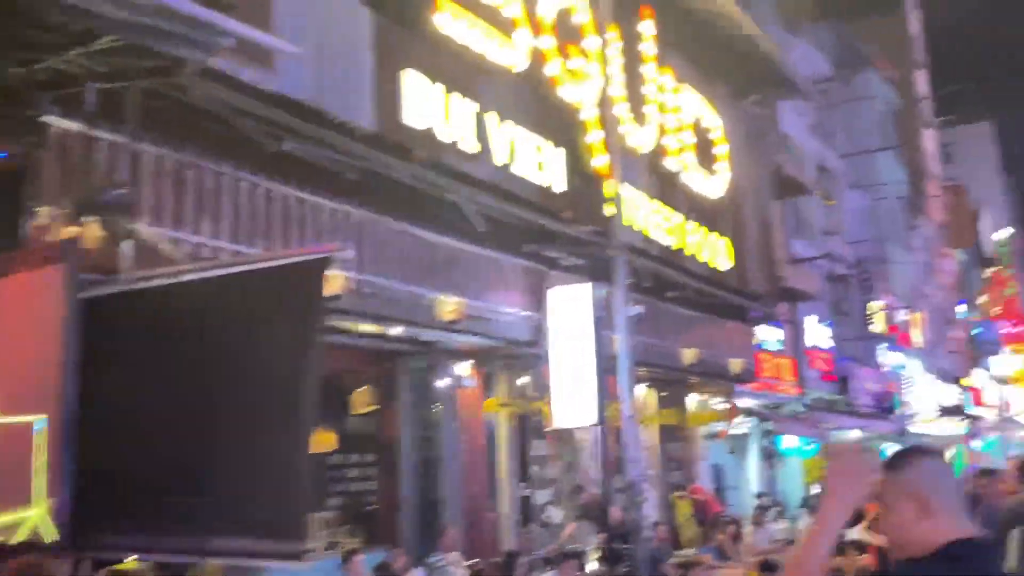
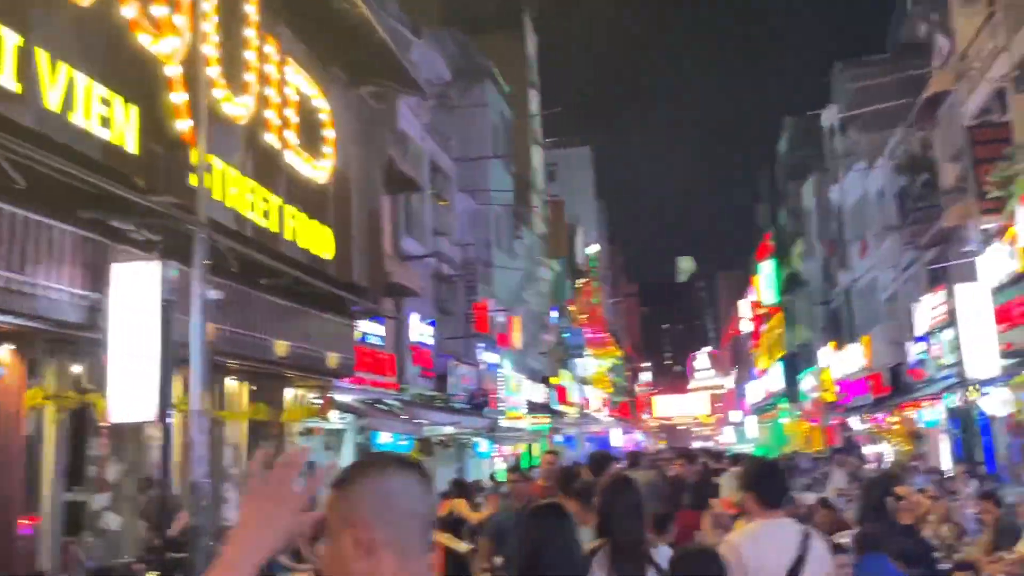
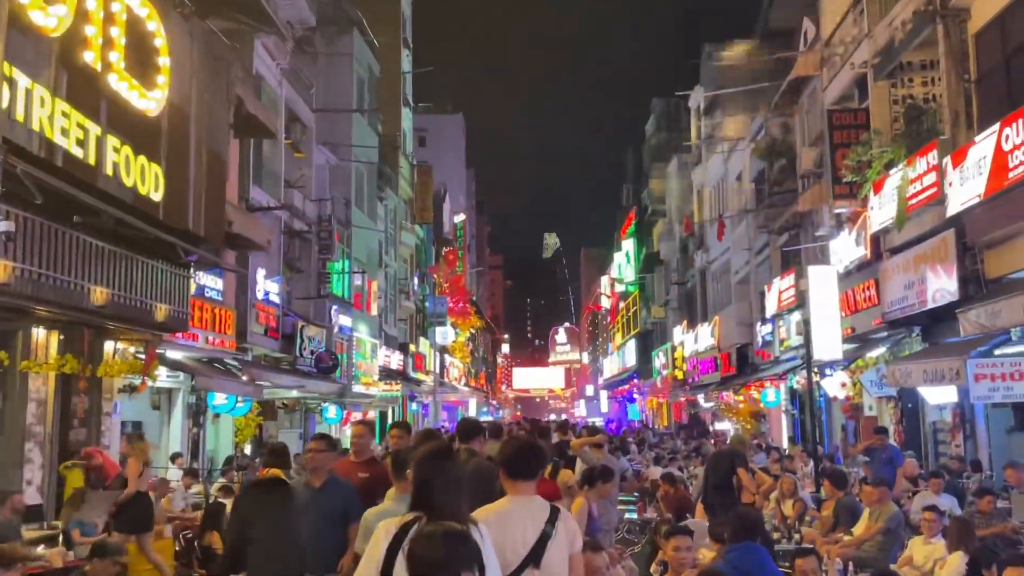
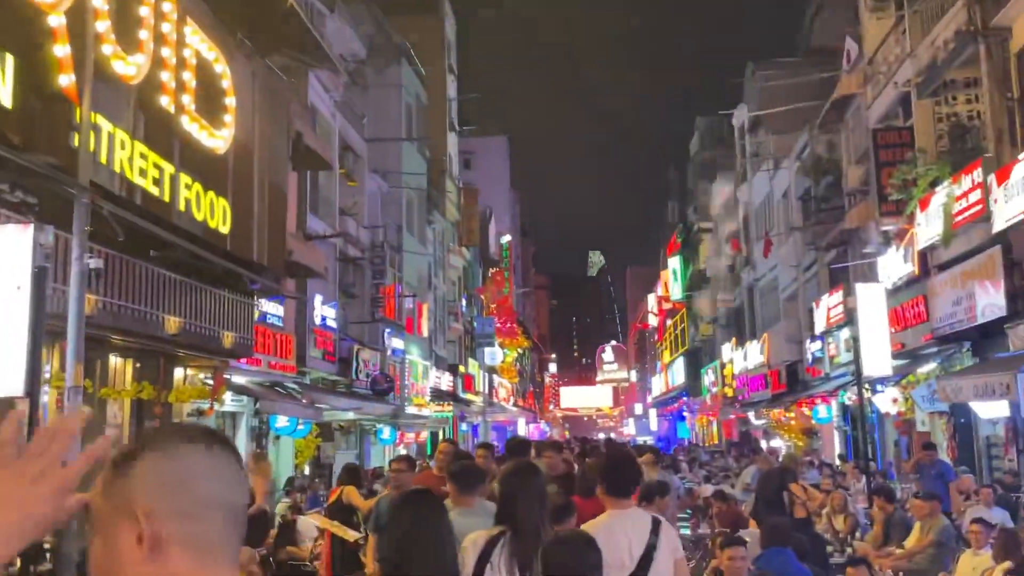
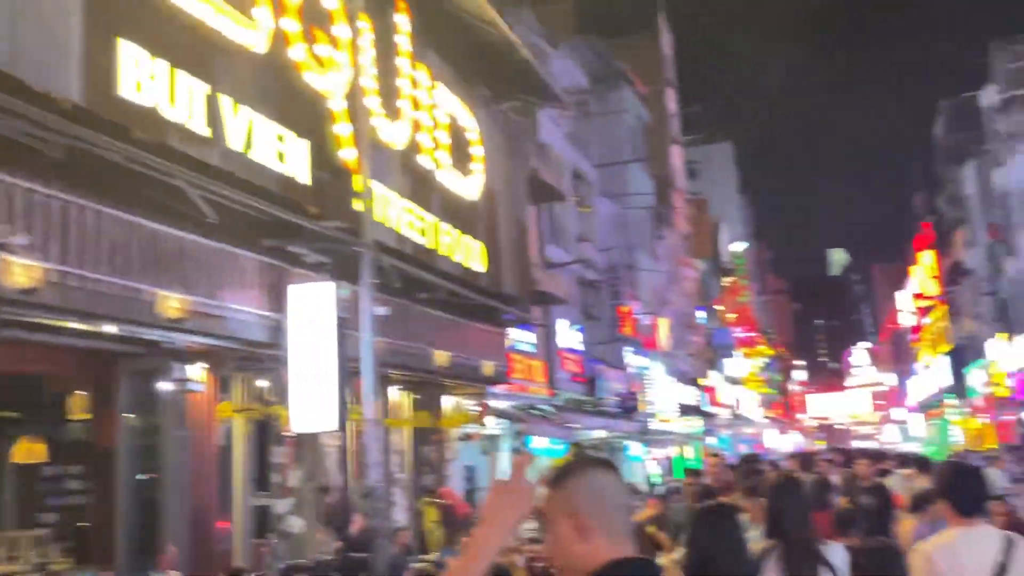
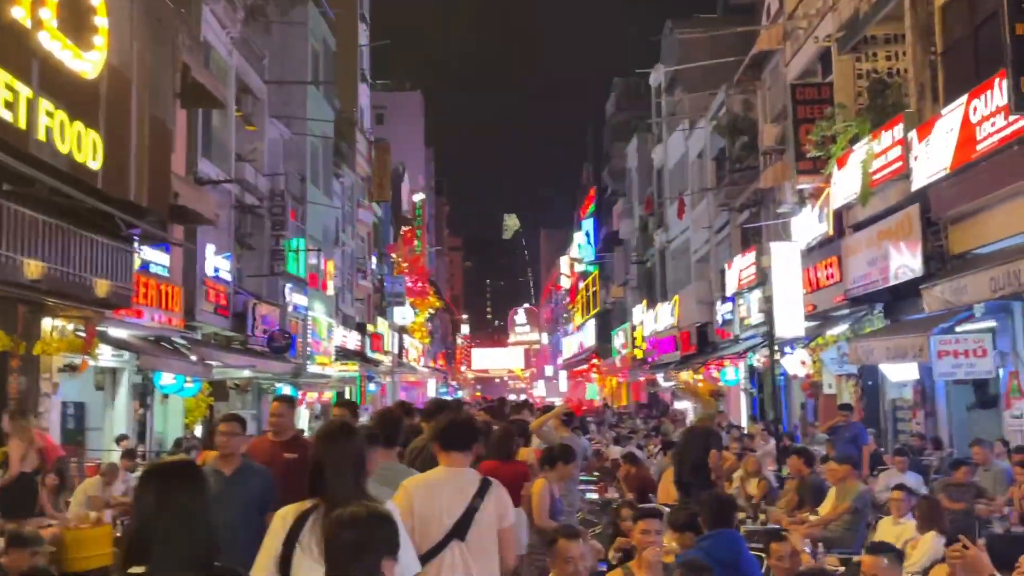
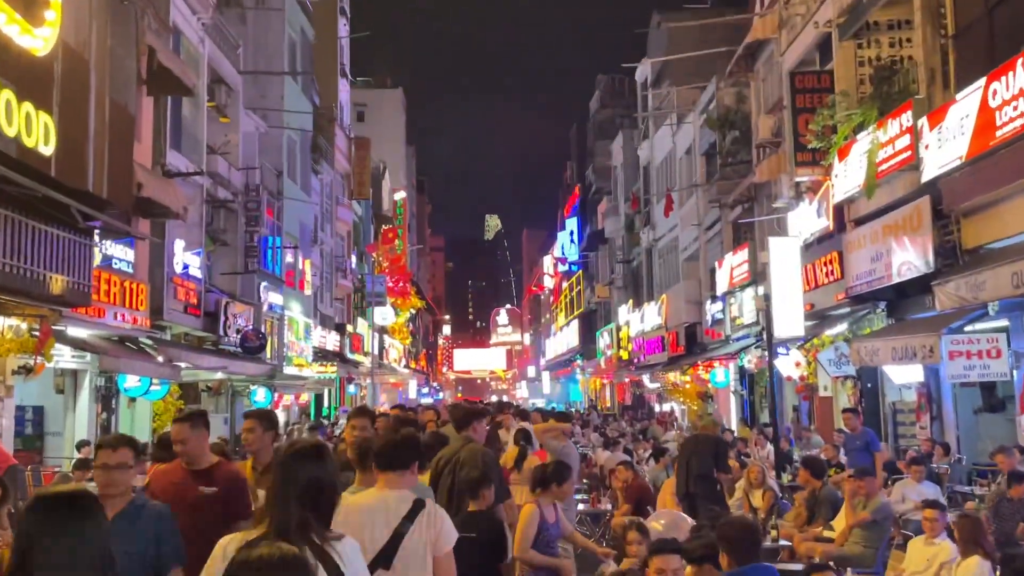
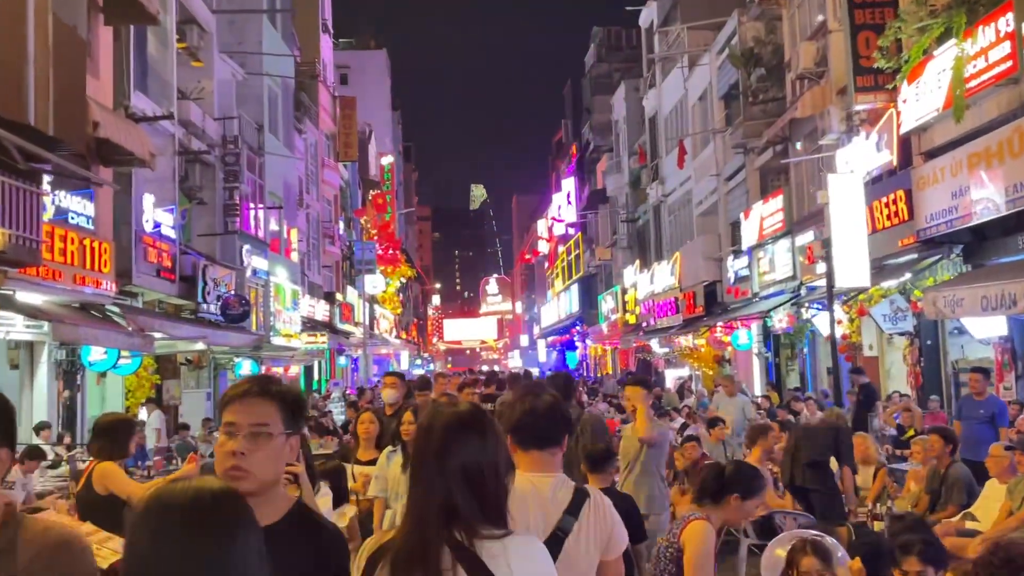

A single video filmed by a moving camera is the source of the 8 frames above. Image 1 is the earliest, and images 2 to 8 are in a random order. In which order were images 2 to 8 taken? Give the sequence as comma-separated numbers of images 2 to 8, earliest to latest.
5, 2, 4, 3, 6, 7, 8
